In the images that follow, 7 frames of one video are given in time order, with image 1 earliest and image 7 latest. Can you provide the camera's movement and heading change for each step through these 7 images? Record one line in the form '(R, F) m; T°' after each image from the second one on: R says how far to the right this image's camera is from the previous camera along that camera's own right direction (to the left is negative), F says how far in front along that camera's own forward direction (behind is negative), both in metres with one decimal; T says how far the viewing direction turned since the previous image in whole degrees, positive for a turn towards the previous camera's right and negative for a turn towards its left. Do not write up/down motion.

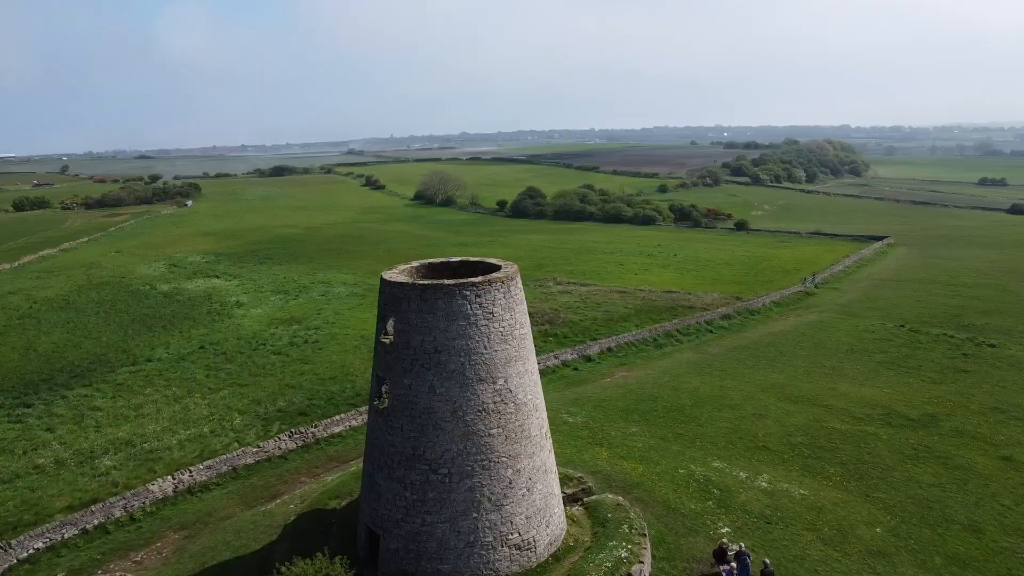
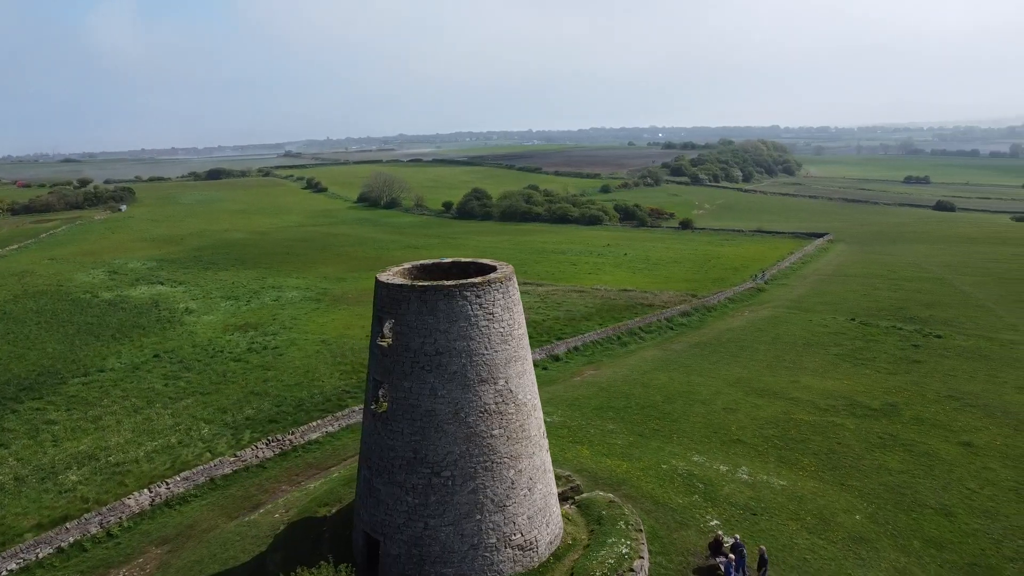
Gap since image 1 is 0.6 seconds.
(-0.9, +0.1) m; +4°
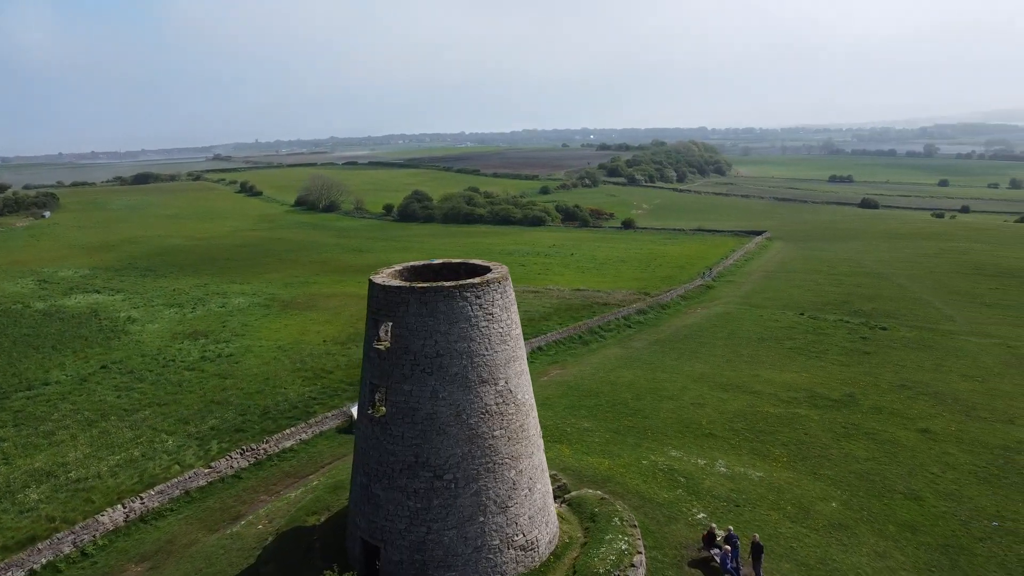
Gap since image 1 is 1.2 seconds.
(-0.9, +0.1) m; +5°
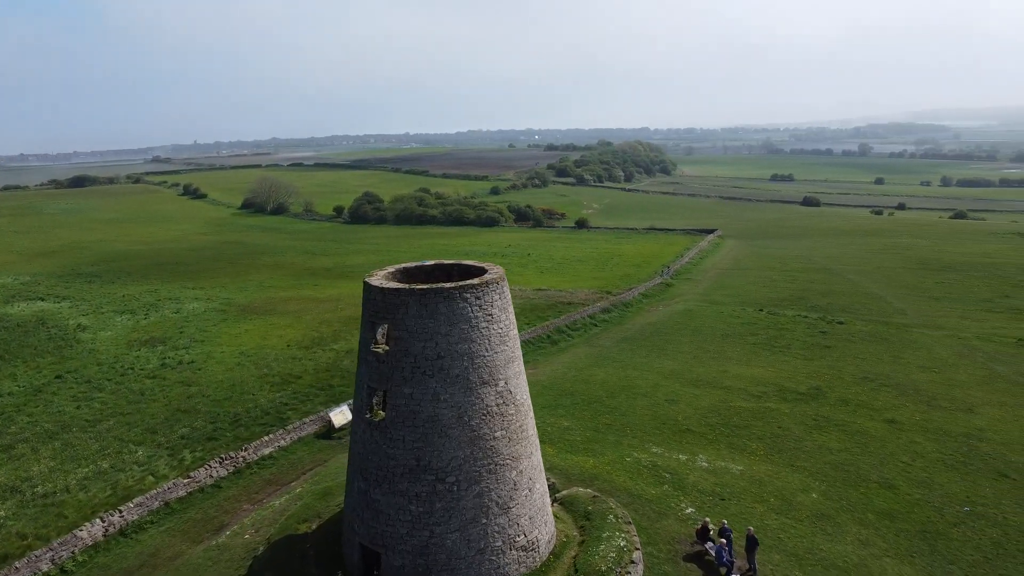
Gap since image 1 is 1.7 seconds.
(-0.7, 0.0) m; +4°
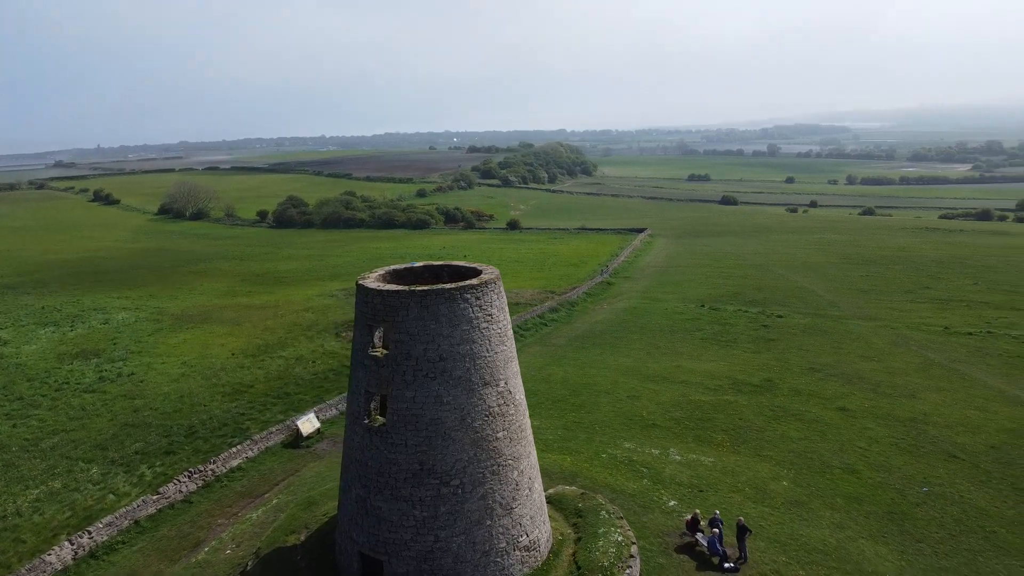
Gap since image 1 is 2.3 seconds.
(-1.1, +0.1) m; +6°
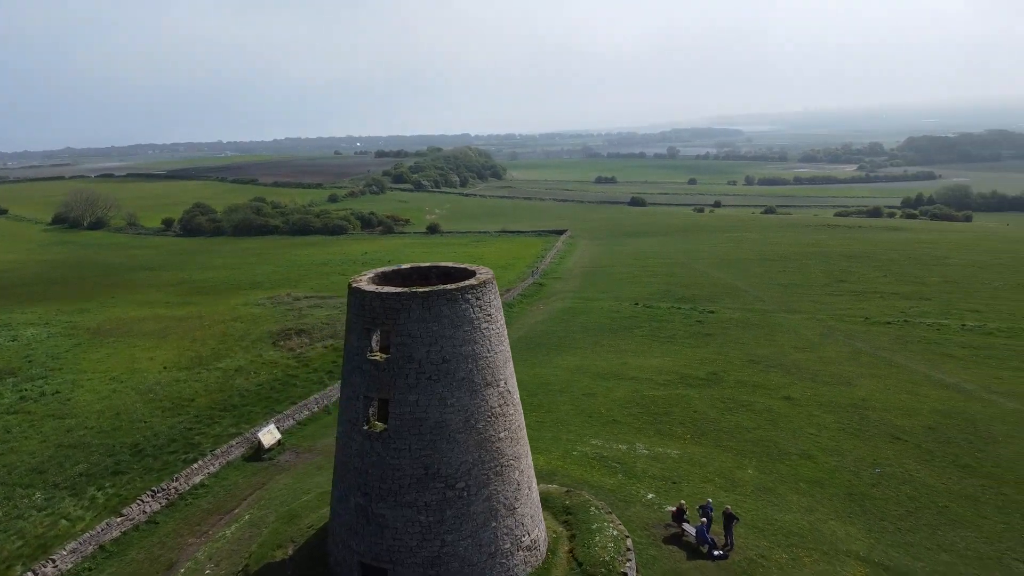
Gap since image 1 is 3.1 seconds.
(-1.3, +0.1) m; +7°
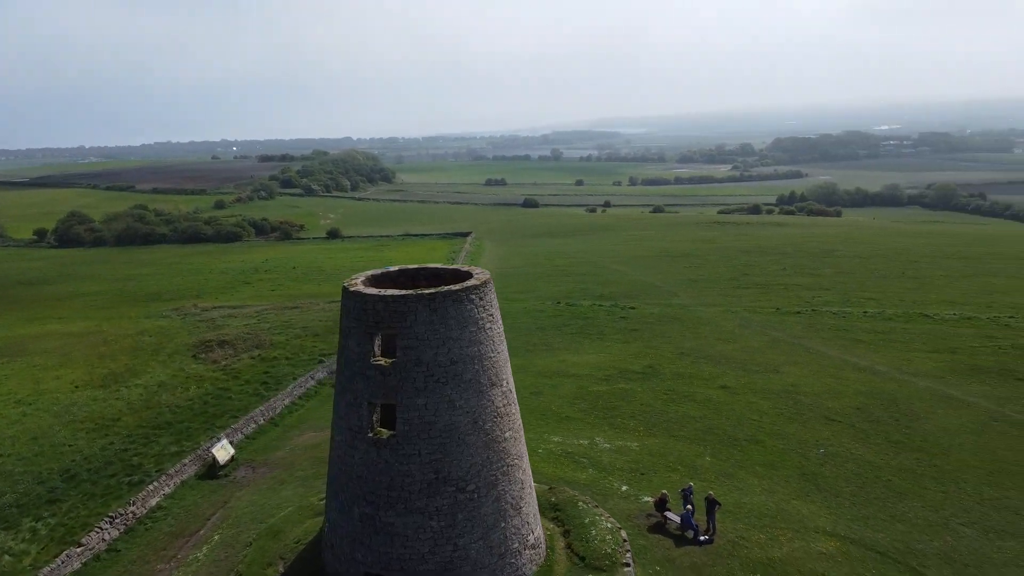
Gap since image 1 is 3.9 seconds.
(-1.6, +0.1) m; +8°
